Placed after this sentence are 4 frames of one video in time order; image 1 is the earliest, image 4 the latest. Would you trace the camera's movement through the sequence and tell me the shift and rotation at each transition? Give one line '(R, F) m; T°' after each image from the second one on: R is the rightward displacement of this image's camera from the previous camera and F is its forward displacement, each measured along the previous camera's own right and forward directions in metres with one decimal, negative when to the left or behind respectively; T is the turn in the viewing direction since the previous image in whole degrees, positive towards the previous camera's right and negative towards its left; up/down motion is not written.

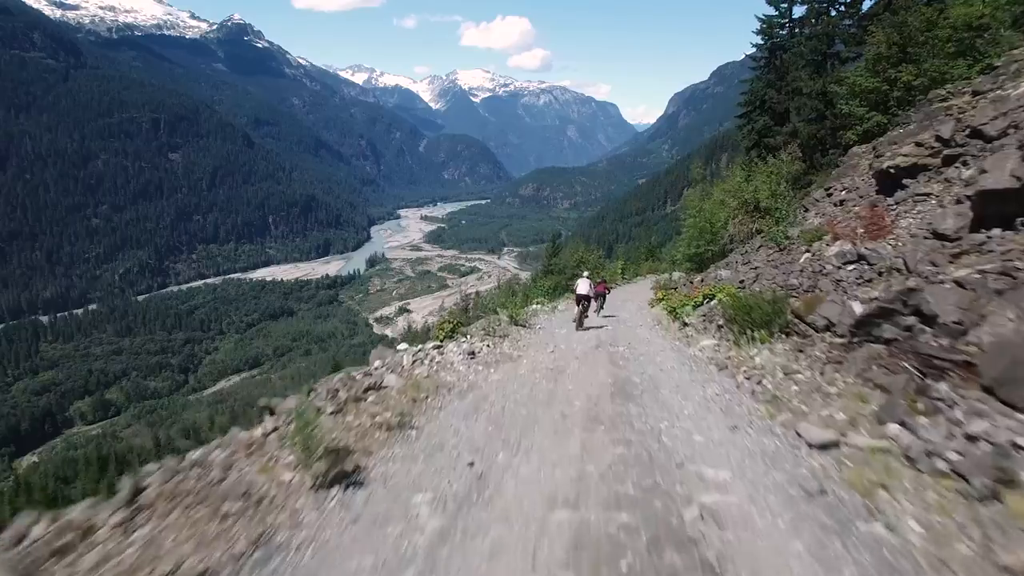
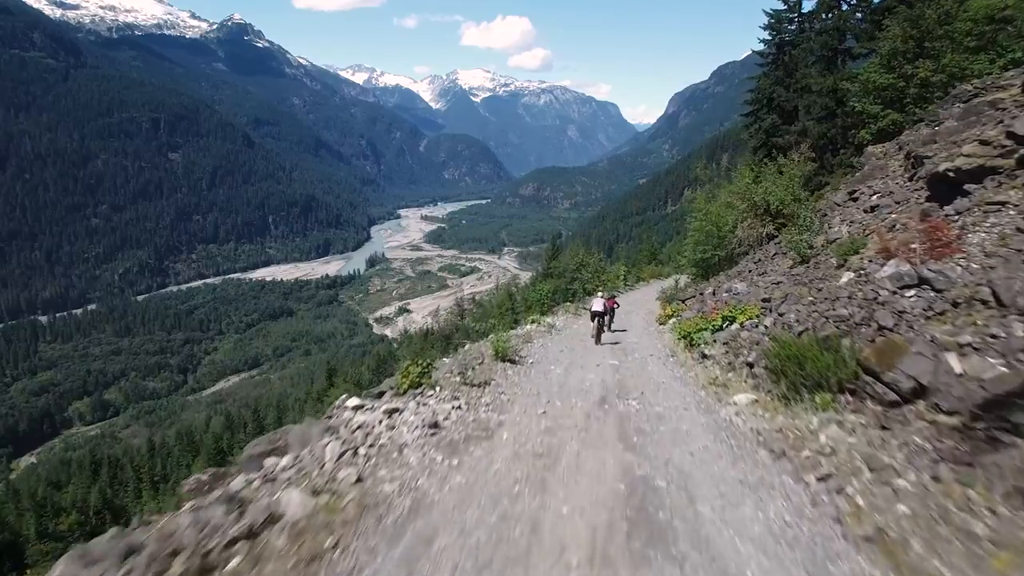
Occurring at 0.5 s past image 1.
(+0.2, +1.6) m; 0°
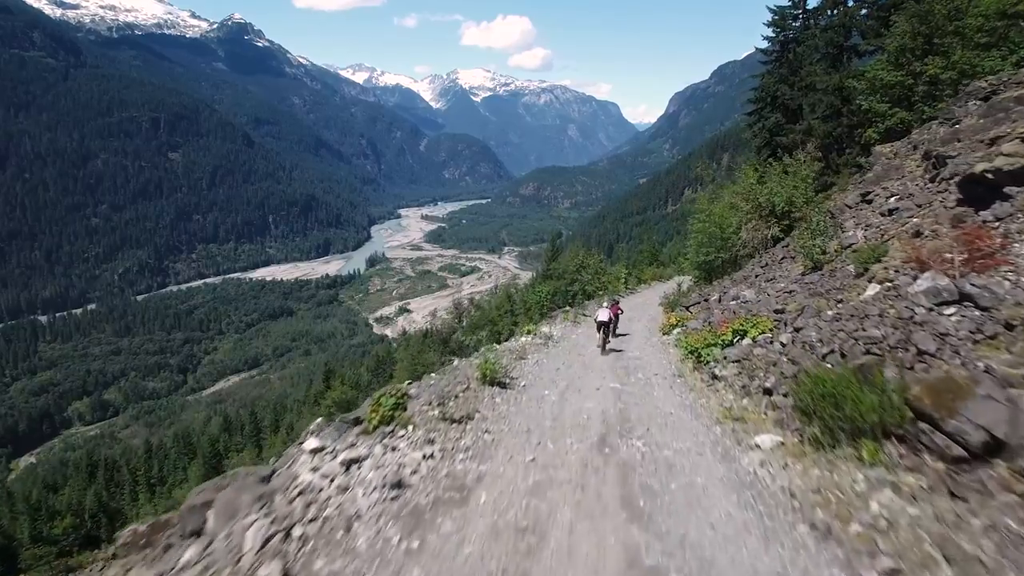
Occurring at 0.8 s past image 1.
(+0.1, +0.8) m; 0°
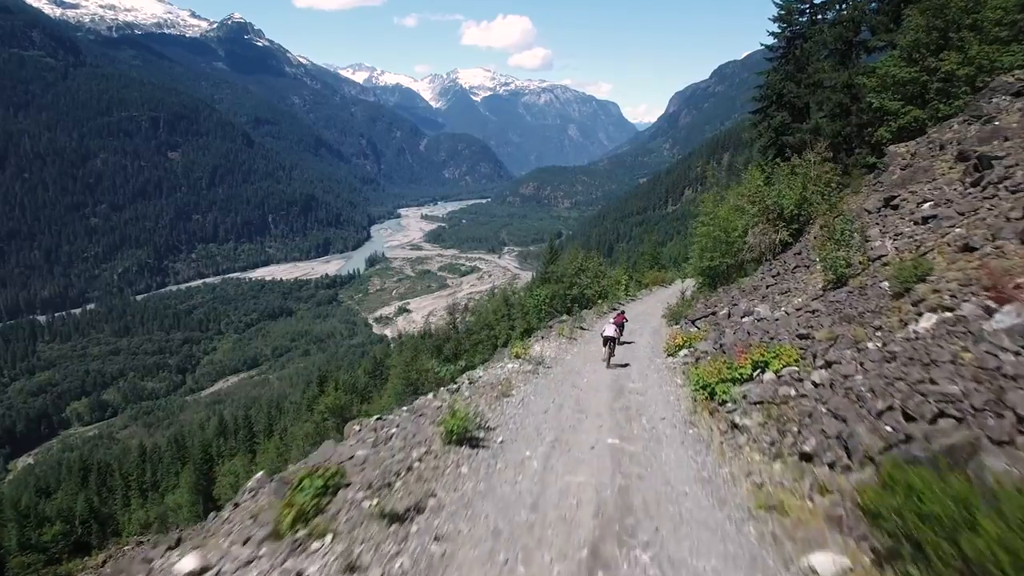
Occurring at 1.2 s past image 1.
(+0.2, +1.4) m; 0°
